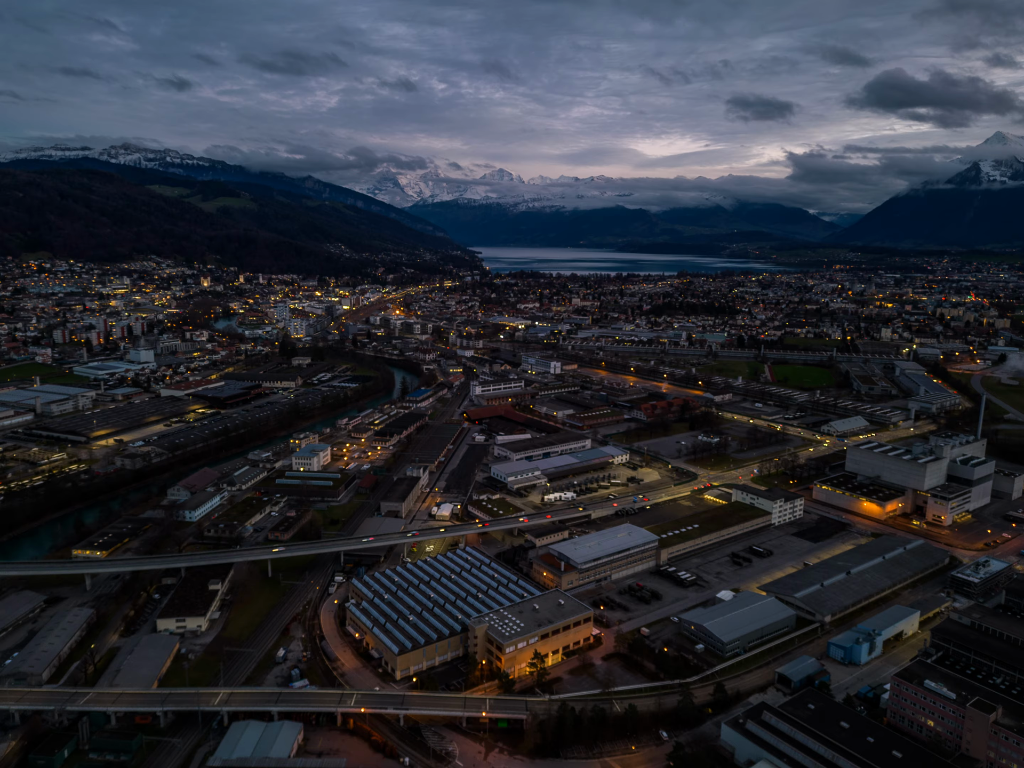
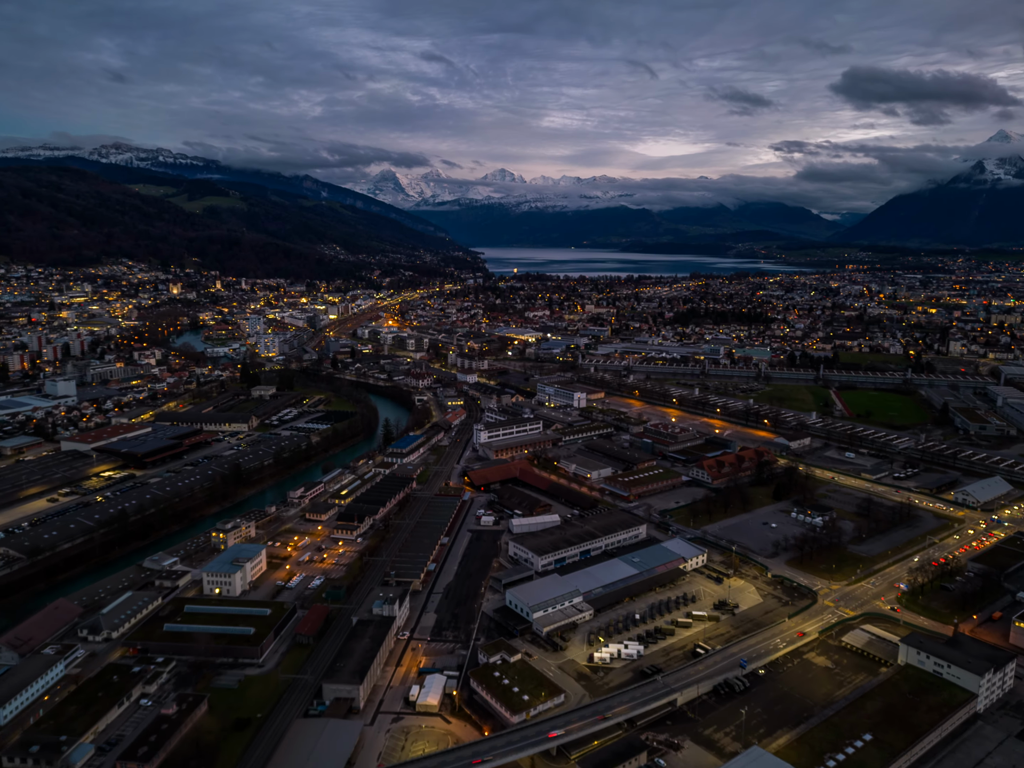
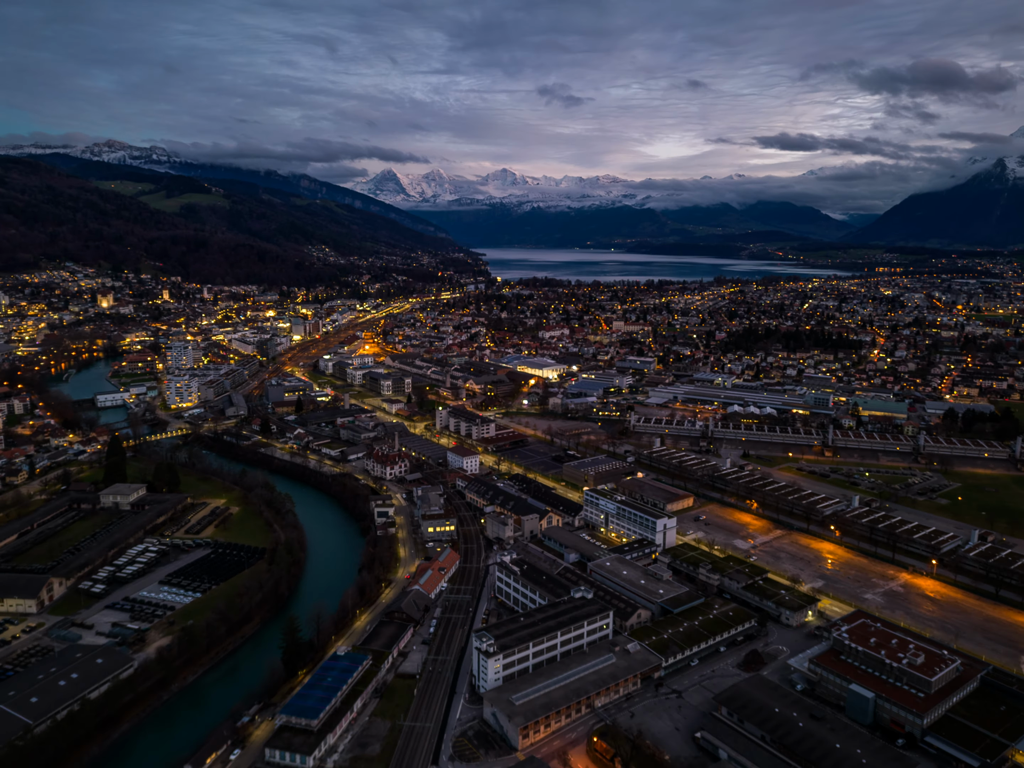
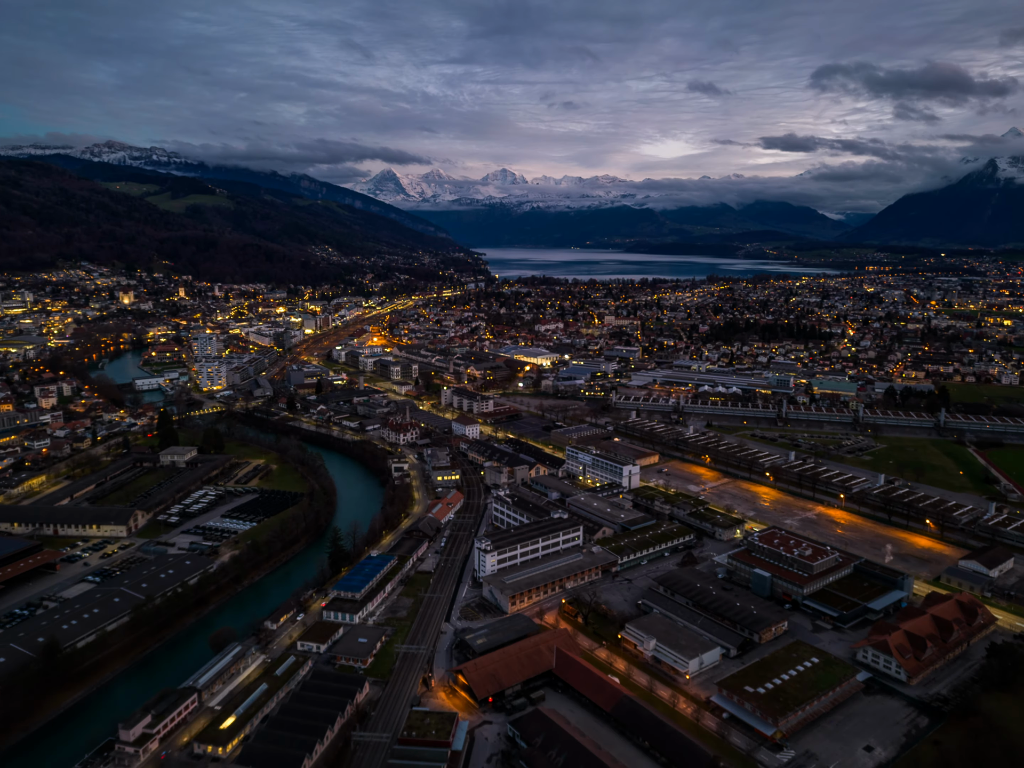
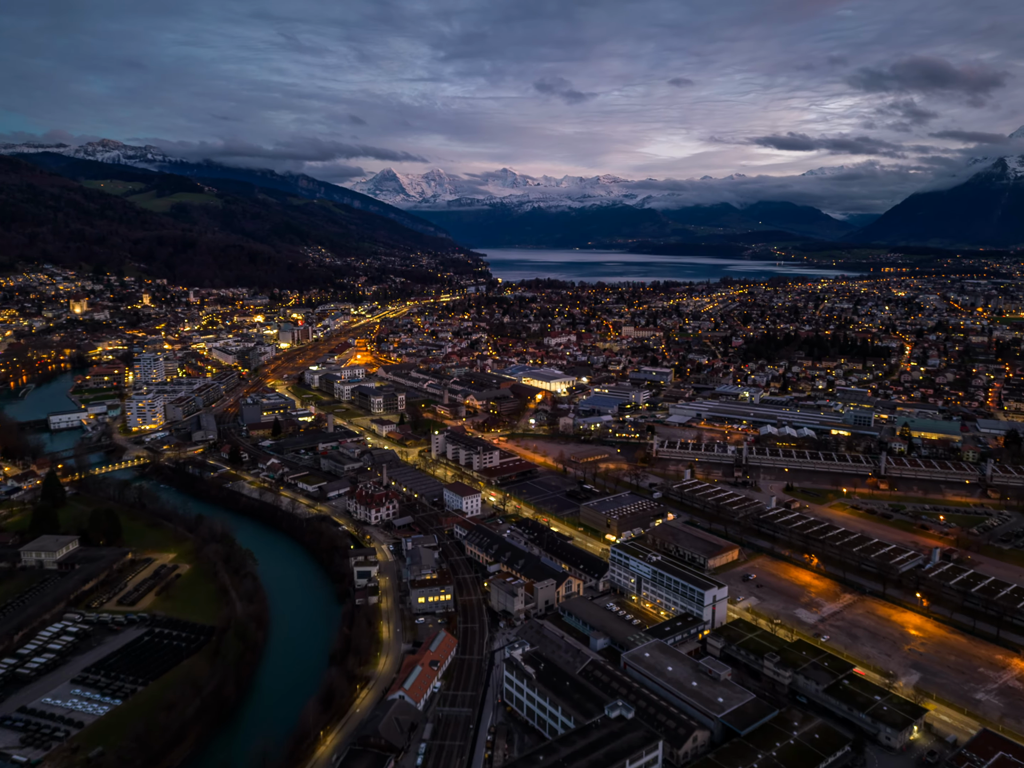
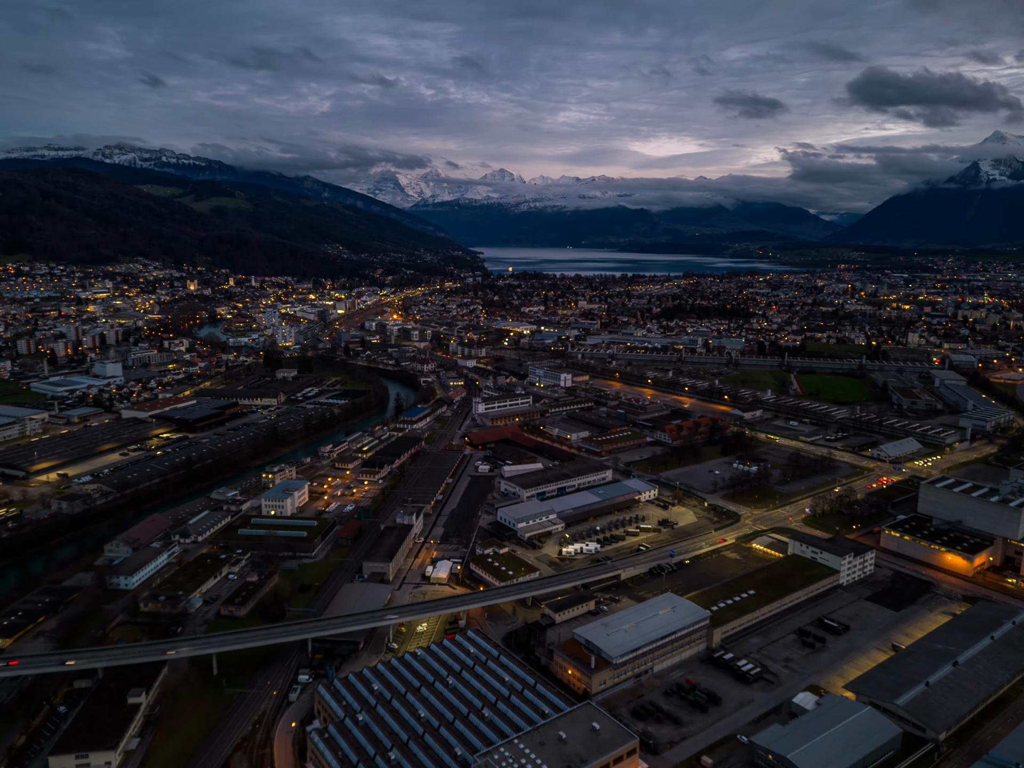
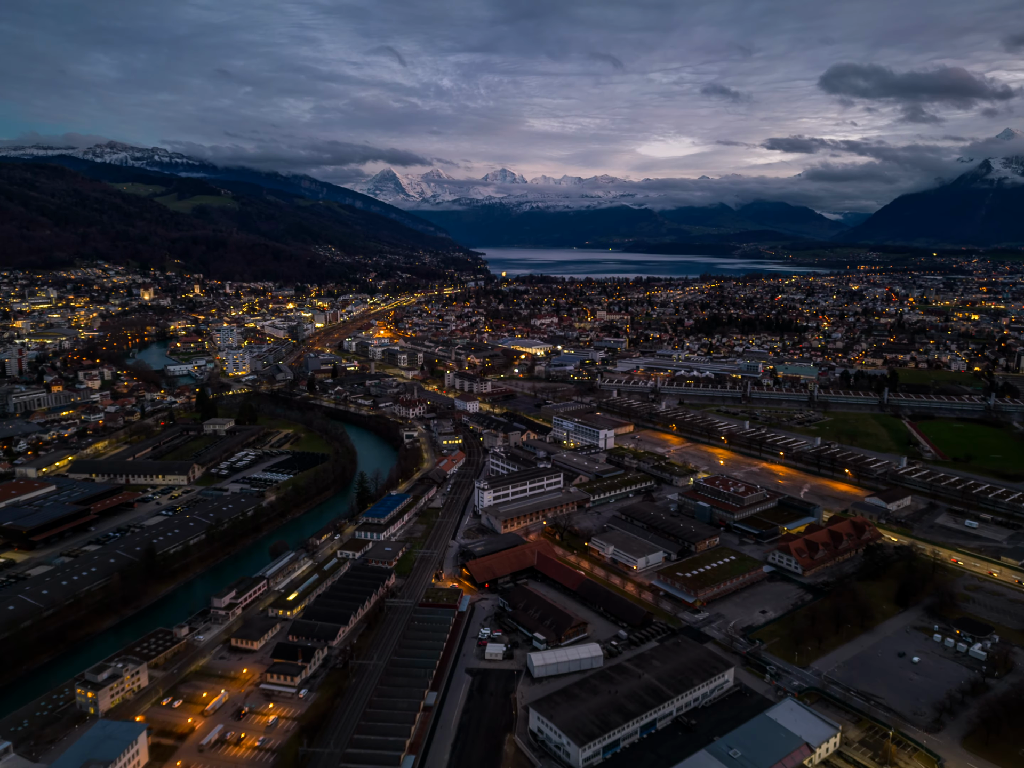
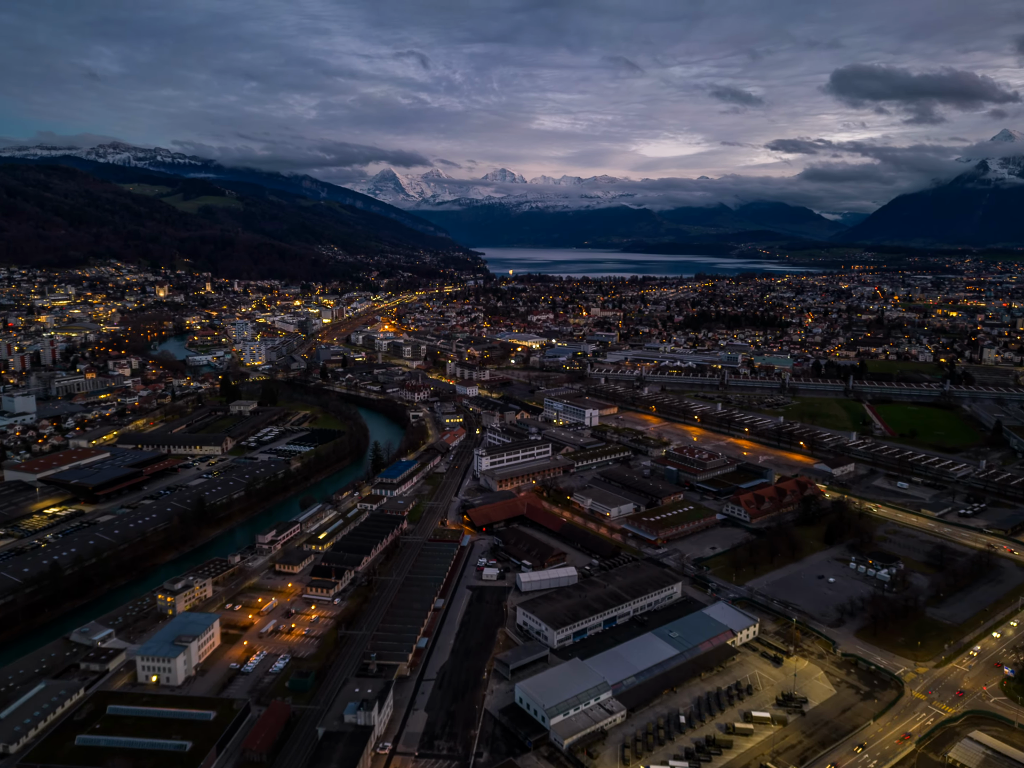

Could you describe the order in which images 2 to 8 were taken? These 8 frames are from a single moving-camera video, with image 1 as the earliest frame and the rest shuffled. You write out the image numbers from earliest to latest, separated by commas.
6, 2, 8, 7, 4, 3, 5
